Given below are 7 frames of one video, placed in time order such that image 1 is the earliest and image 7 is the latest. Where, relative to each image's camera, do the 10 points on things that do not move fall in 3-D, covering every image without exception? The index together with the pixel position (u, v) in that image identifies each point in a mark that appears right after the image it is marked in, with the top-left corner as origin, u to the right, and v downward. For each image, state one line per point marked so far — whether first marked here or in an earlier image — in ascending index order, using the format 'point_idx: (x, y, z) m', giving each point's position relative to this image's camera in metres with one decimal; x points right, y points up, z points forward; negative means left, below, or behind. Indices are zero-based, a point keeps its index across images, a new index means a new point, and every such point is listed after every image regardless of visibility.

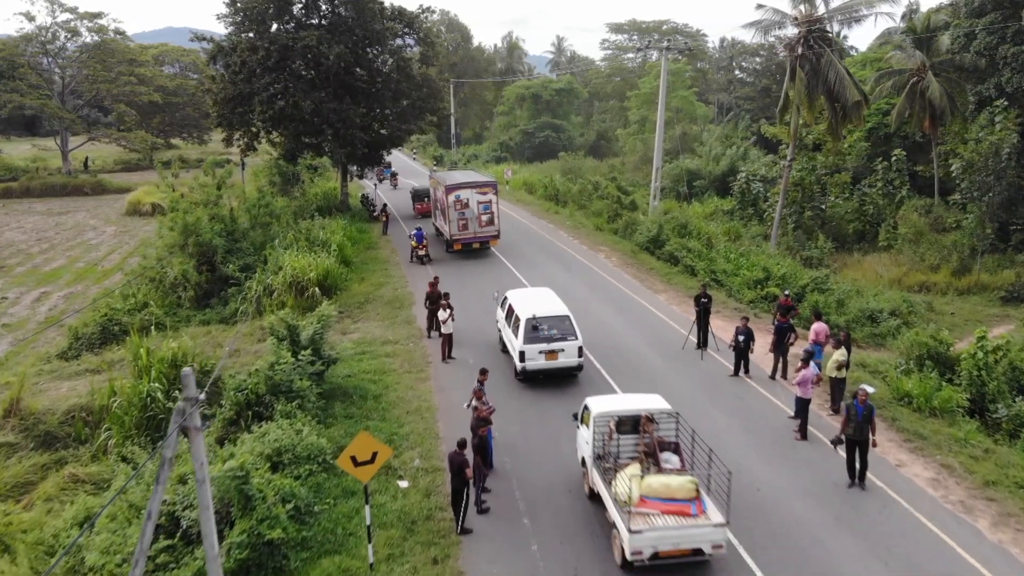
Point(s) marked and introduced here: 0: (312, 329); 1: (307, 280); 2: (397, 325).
0: (-3.2, -0.7, +12.9) m
1: (-4.8, +0.2, +19.0) m
2: (-2.4, -0.8, +17.2) m
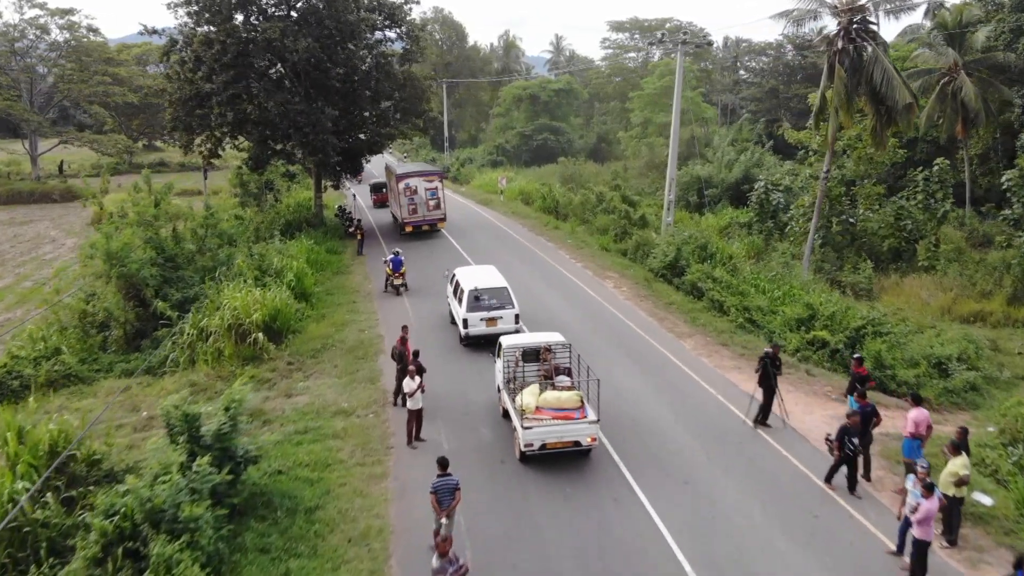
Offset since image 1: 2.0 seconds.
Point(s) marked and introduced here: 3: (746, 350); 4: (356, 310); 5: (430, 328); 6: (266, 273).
0: (-3.4, -1.5, +9.4) m
1: (-5.0, -0.7, +15.5) m
2: (-2.6, -1.6, +13.7) m
3: (+4.2, -1.1, +14.7) m
4: (-3.5, -0.4, +18.1) m
5: (-1.8, -0.8, +17.1) m
6: (-5.5, +0.3, +18.2) m
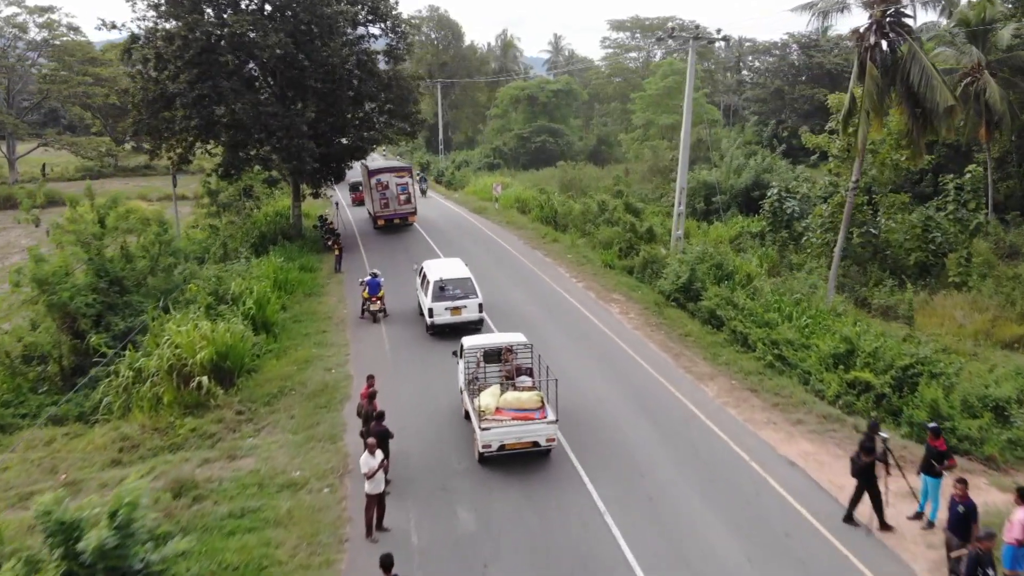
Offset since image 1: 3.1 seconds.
0: (-3.5, -2.1, +7.1) m
1: (-5.1, -1.2, +13.2) m
2: (-2.8, -2.2, +11.4) m
3: (+4.1, -1.7, +12.5) m
4: (-3.6, -1.0, +15.8) m
5: (-1.9, -1.3, +14.8) m
6: (-5.6, -0.3, +15.9) m
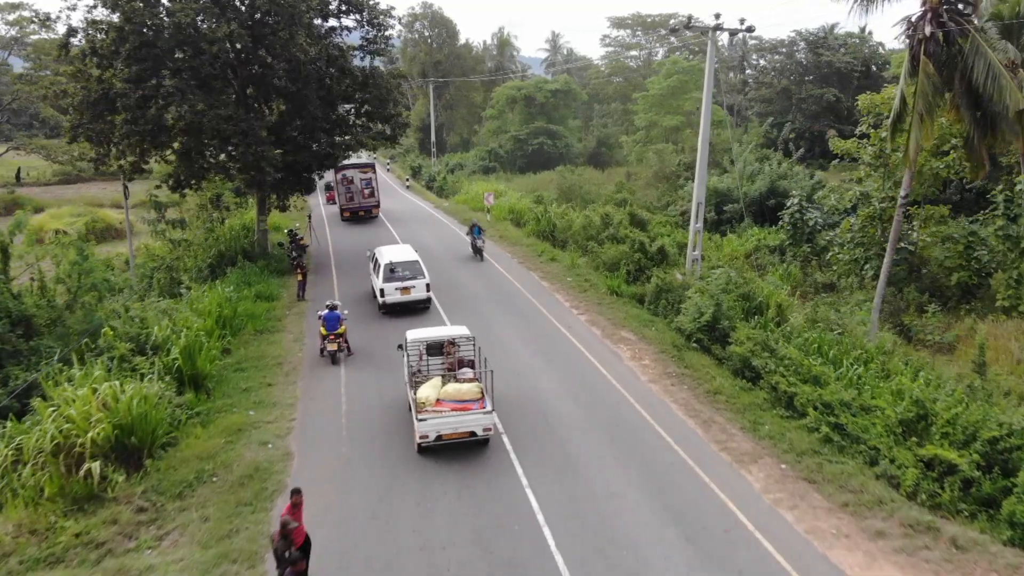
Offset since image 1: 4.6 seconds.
0: (-3.7, -2.8, +4.2) m
1: (-5.3, -1.9, +10.3) m
2: (-3.0, -2.9, +8.5) m
3: (+3.9, -2.4, +9.5) m
4: (-3.8, -1.7, +12.8) m
5: (-2.1, -2.0, +11.9) m
6: (-5.8, -1.0, +12.9) m
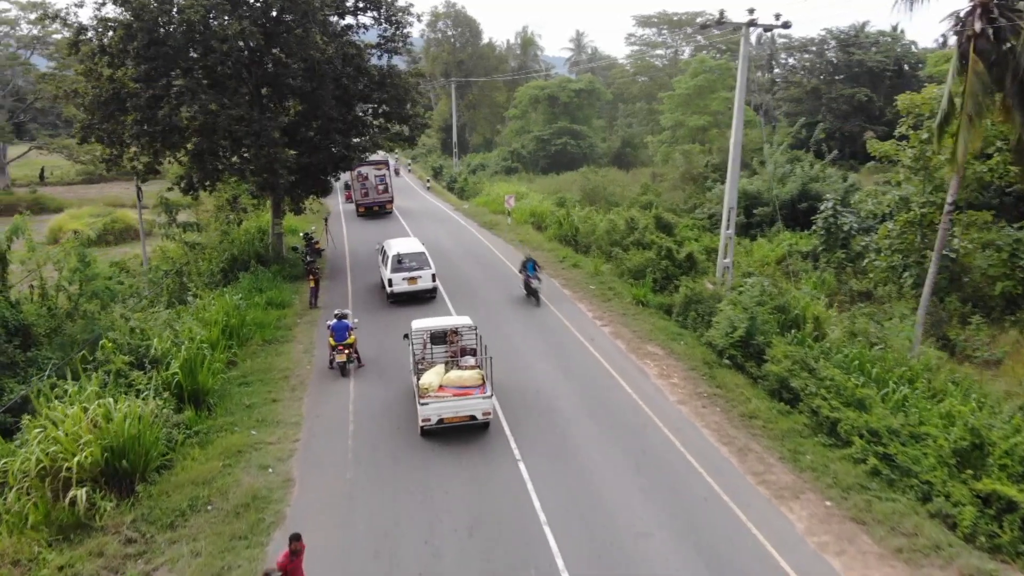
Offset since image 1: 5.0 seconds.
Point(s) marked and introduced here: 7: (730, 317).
0: (-3.7, -2.9, +3.5) m
1: (-5.1, -2.1, +9.6) m
2: (-2.8, -3.0, +7.7) m
3: (+4.1, -2.6, +8.6) m
4: (-3.6, -1.9, +12.1) m
5: (-1.9, -2.2, +11.1) m
6: (-5.6, -1.1, +12.3) m
7: (+3.8, -0.5, +14.1) m
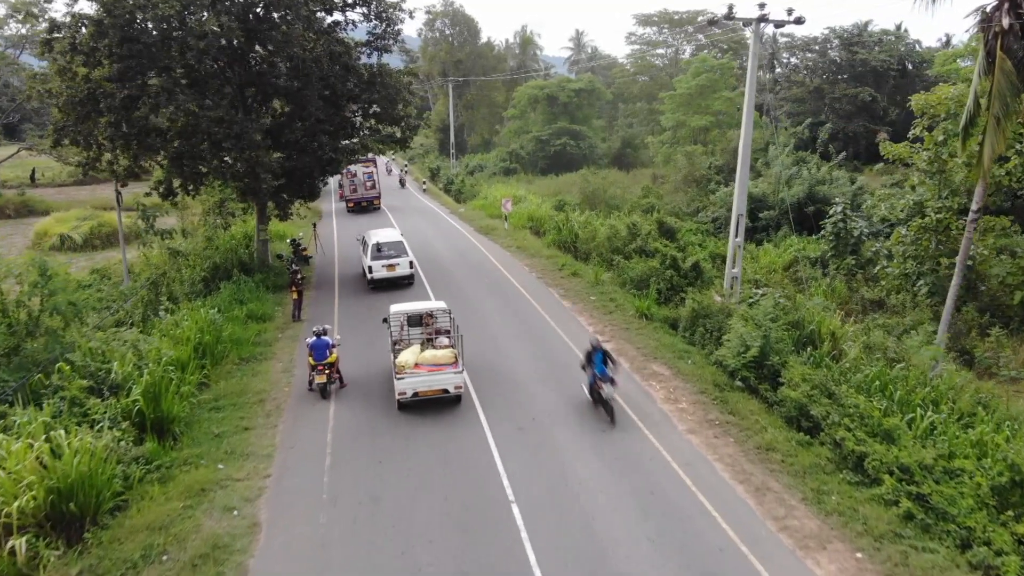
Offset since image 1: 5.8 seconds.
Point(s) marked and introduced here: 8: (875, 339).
0: (-3.7, -3.2, +2.4) m
1: (-5.2, -2.3, +8.6) m
2: (-2.9, -3.3, +6.7) m
3: (+4.0, -2.8, +7.6) m
4: (-3.7, -2.1, +11.1) m
5: (-1.9, -2.5, +10.1) m
6: (-5.6, -1.4, +11.3) m
7: (+3.7, -0.7, +13.1) m
8: (+7.2, -1.0, +16.1) m
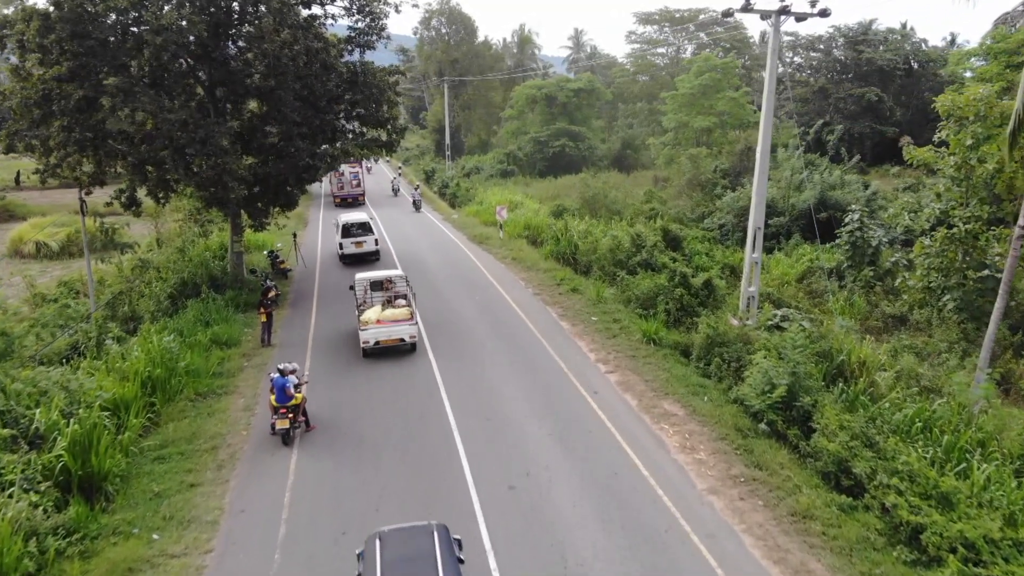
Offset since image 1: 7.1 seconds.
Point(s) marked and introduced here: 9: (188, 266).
0: (-3.9, -3.6, +0.8) m
1: (-5.3, -2.7, +6.9) m
2: (-3.0, -3.7, +5.1) m
3: (+3.9, -3.2, +6.0) m
4: (-3.8, -2.5, +9.5) m
5: (-2.1, -2.9, +8.5) m
6: (-5.8, -1.8, +9.6) m
7: (+3.6, -1.1, +11.5) m
8: (+7.1, -1.4, +14.5) m
9: (-7.7, +0.5, +19.4) m
